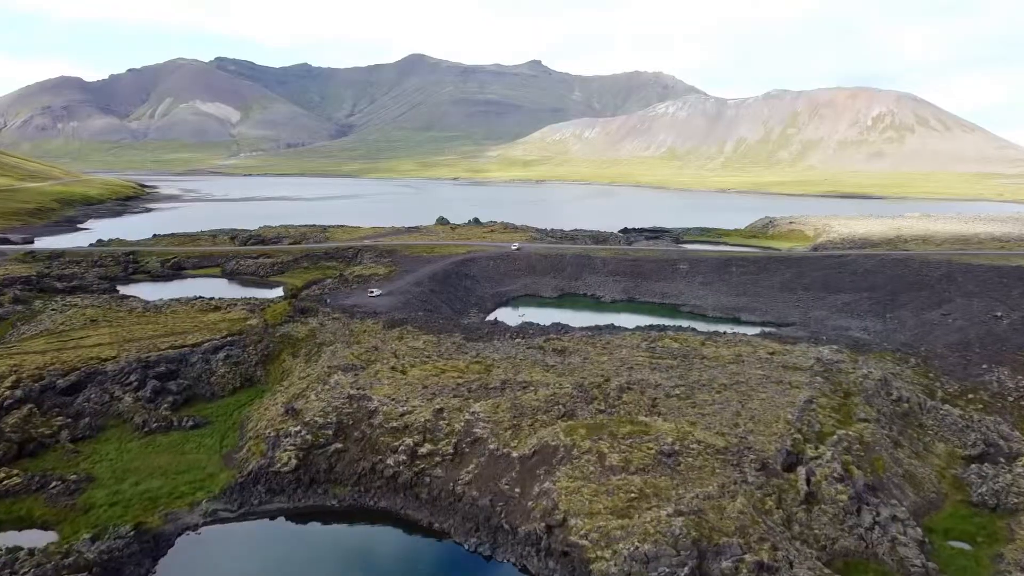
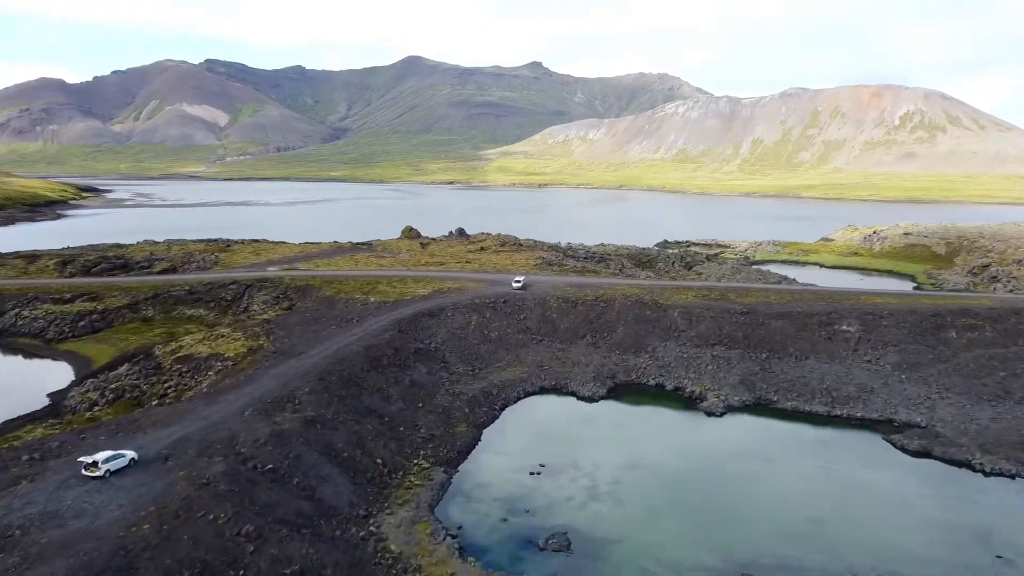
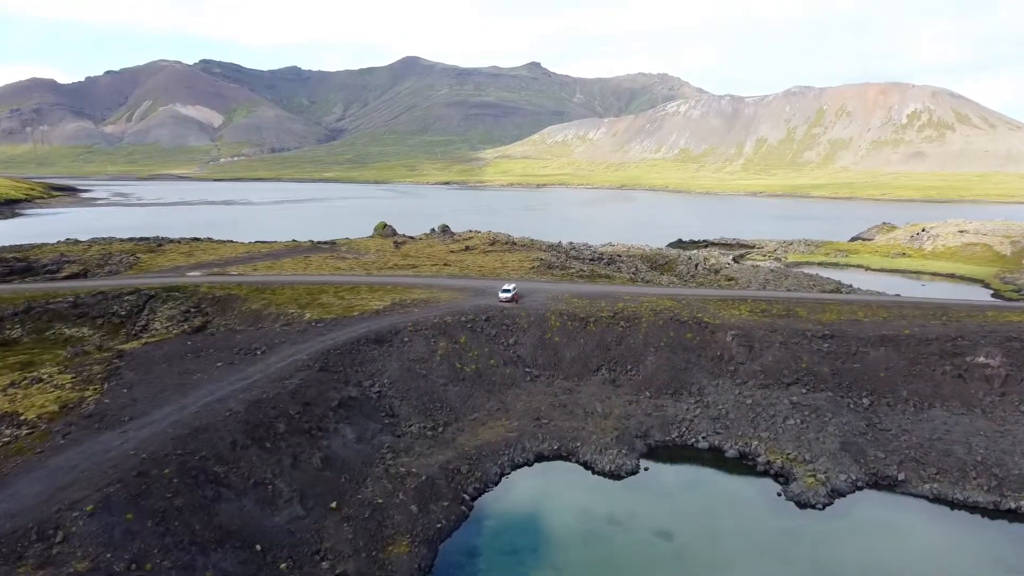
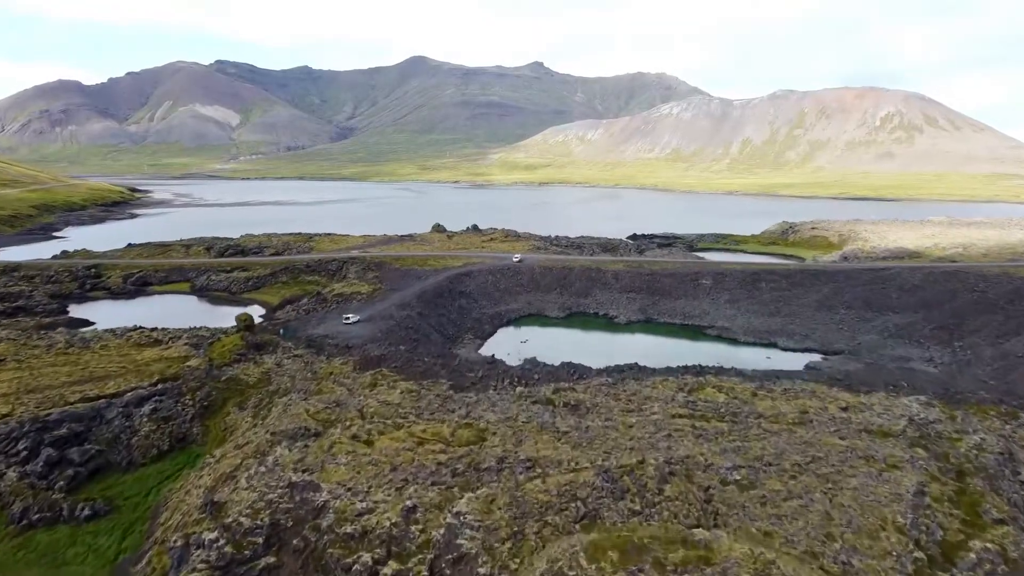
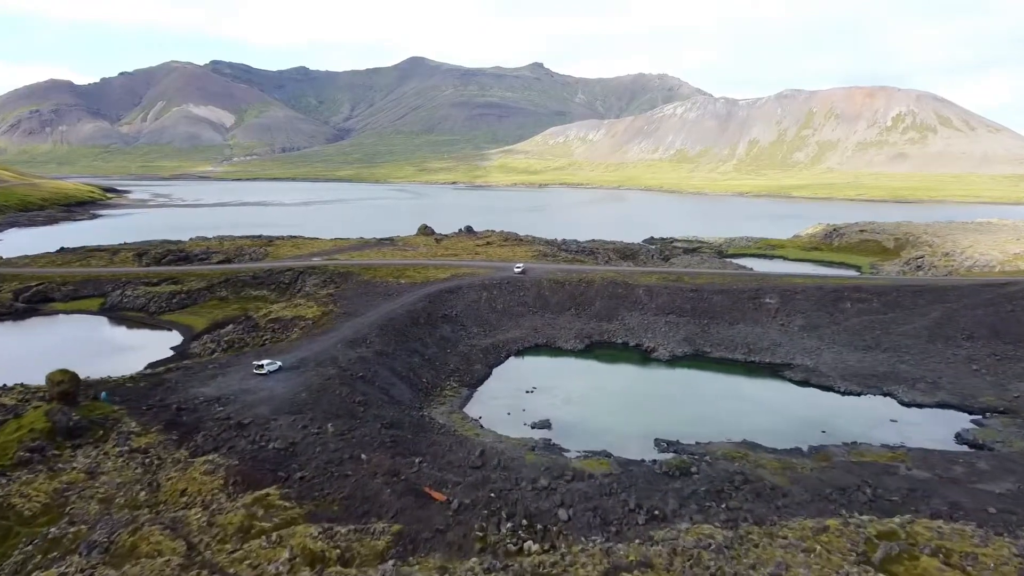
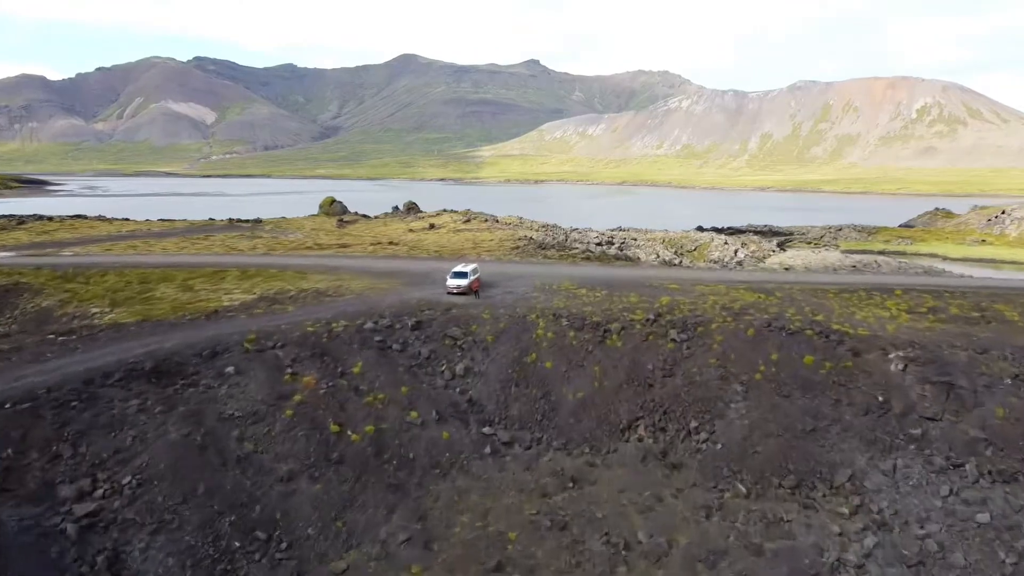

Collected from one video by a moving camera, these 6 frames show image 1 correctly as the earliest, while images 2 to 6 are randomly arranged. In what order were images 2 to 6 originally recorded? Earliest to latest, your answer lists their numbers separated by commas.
4, 5, 2, 3, 6
